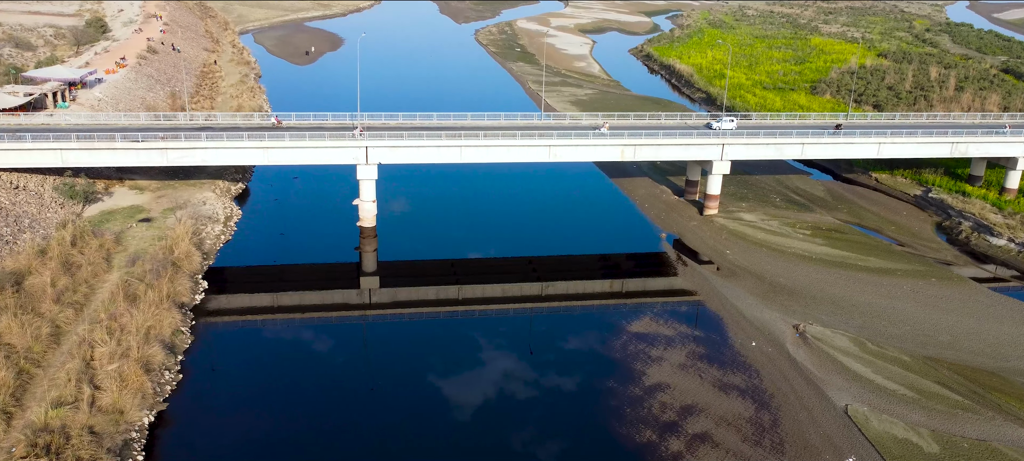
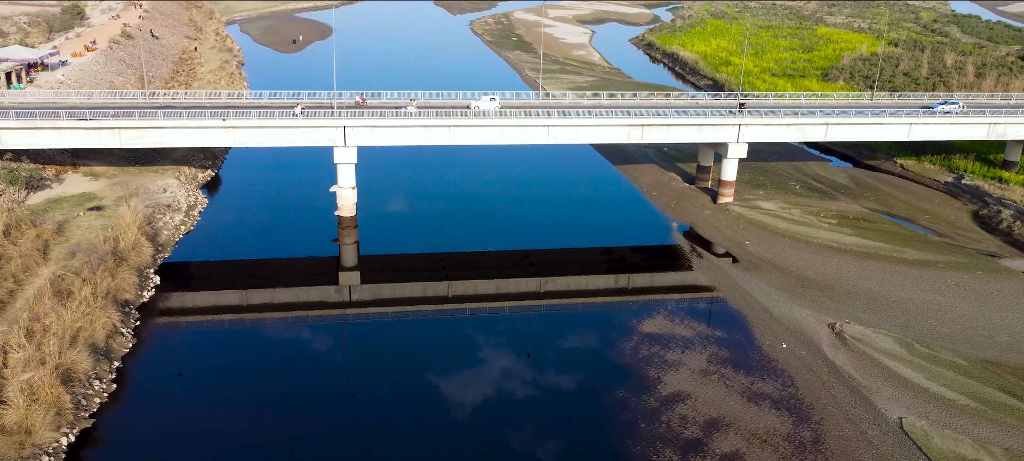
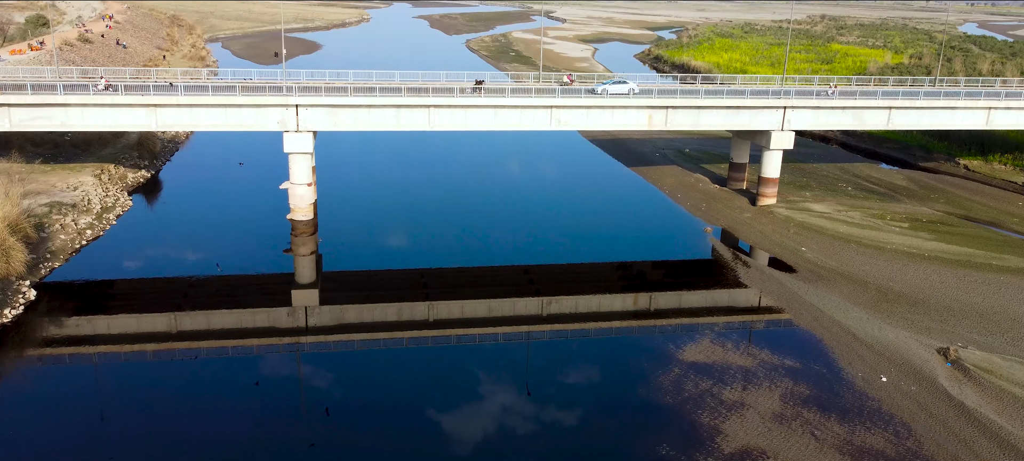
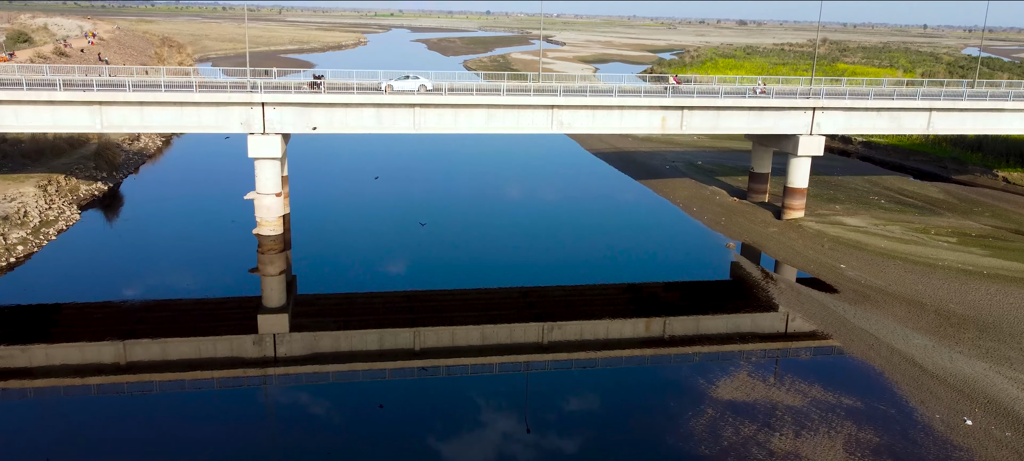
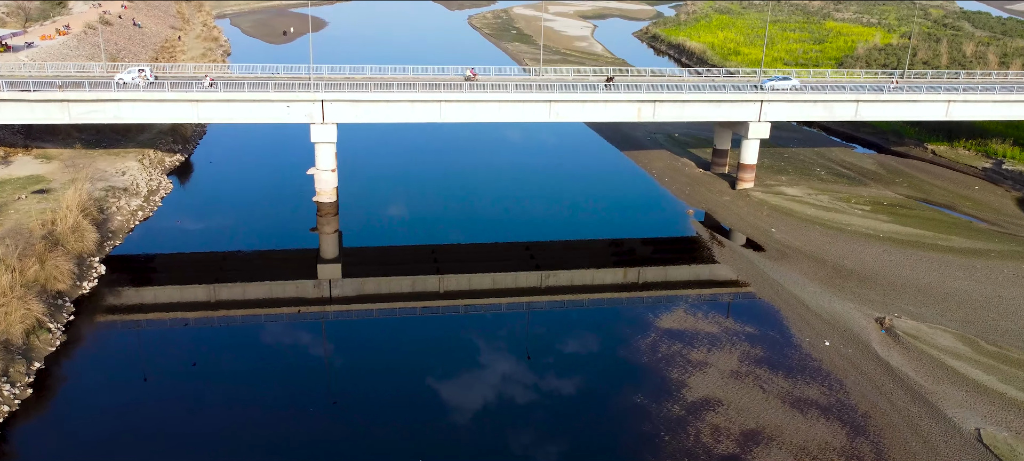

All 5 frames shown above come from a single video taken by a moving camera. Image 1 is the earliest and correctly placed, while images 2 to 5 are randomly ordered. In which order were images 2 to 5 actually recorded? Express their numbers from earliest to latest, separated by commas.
2, 5, 3, 4
